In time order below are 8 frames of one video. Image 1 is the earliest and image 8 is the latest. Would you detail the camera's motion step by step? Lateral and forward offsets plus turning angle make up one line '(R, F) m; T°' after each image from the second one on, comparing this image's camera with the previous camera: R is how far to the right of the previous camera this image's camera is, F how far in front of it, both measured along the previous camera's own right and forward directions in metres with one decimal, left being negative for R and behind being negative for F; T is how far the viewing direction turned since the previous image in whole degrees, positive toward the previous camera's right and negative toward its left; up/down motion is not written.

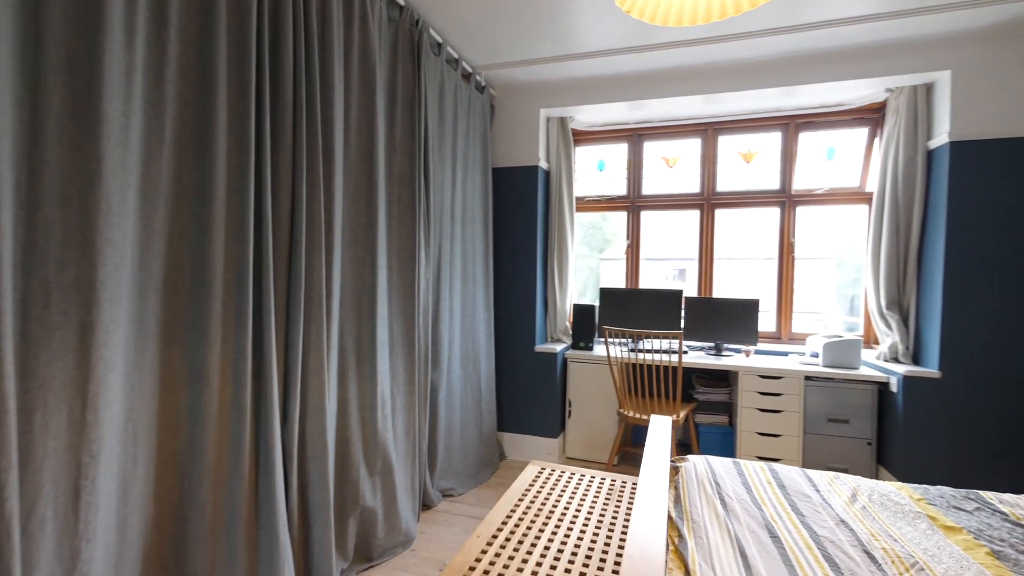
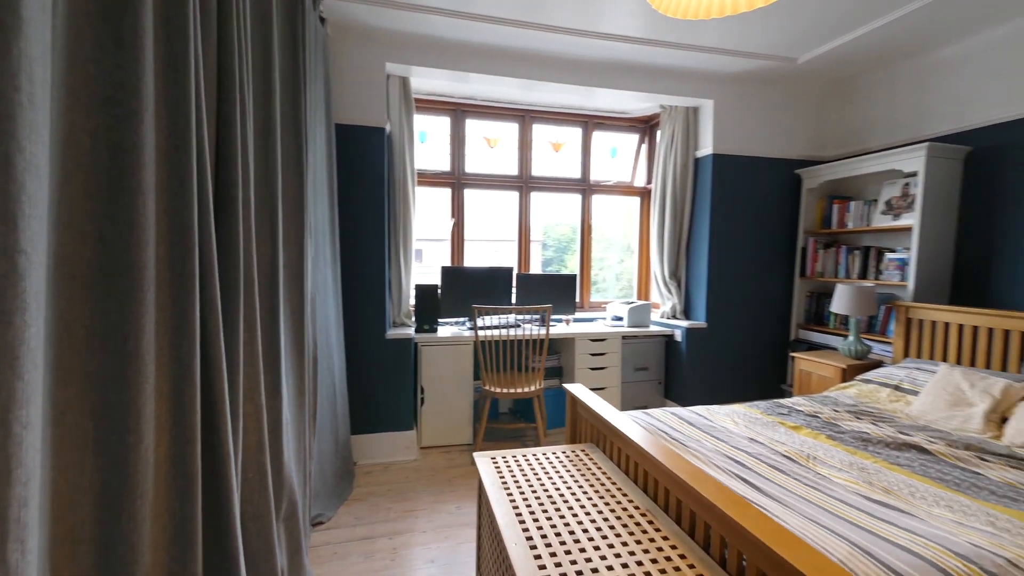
(-0.8, +0.4) m; +33°
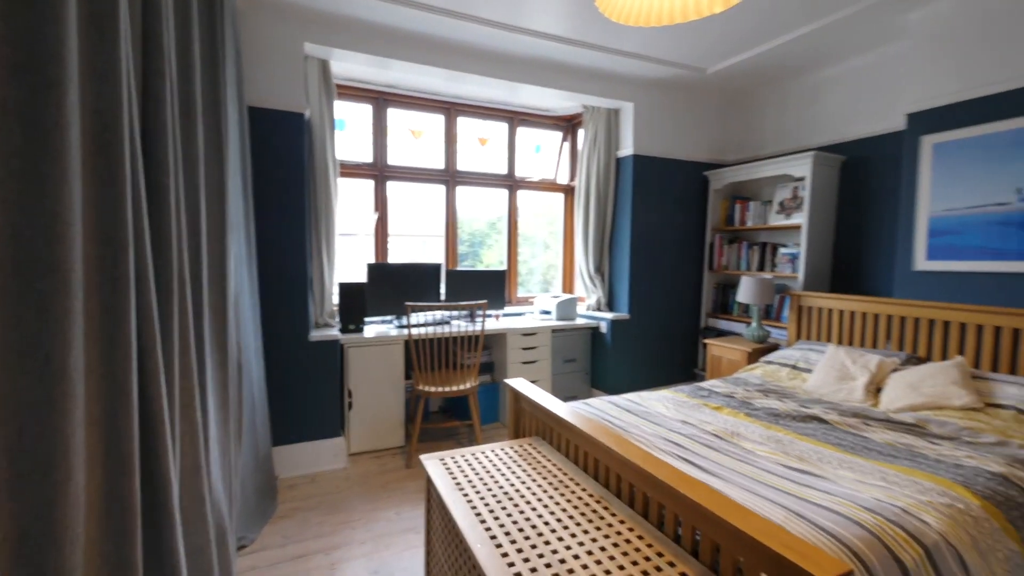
(-0.1, 0.0) m; +11°
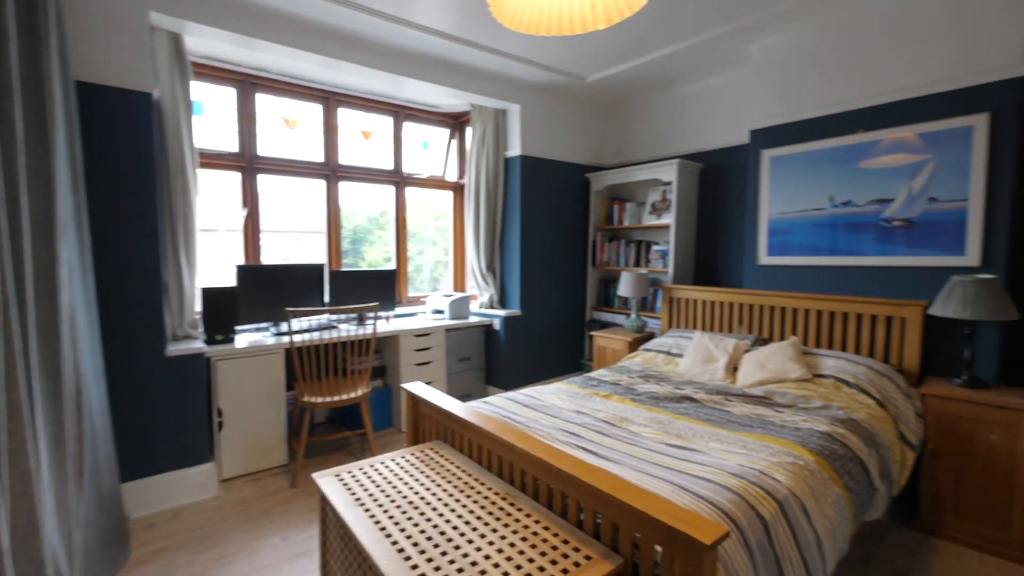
(0.0, 0.0) m; +14°
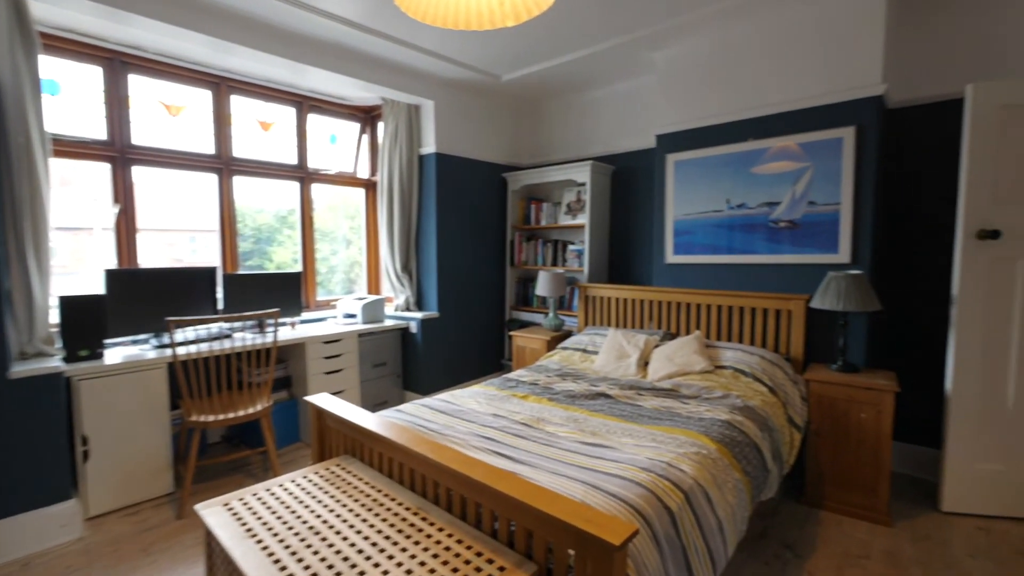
(0.0, +0.1) m; +9°
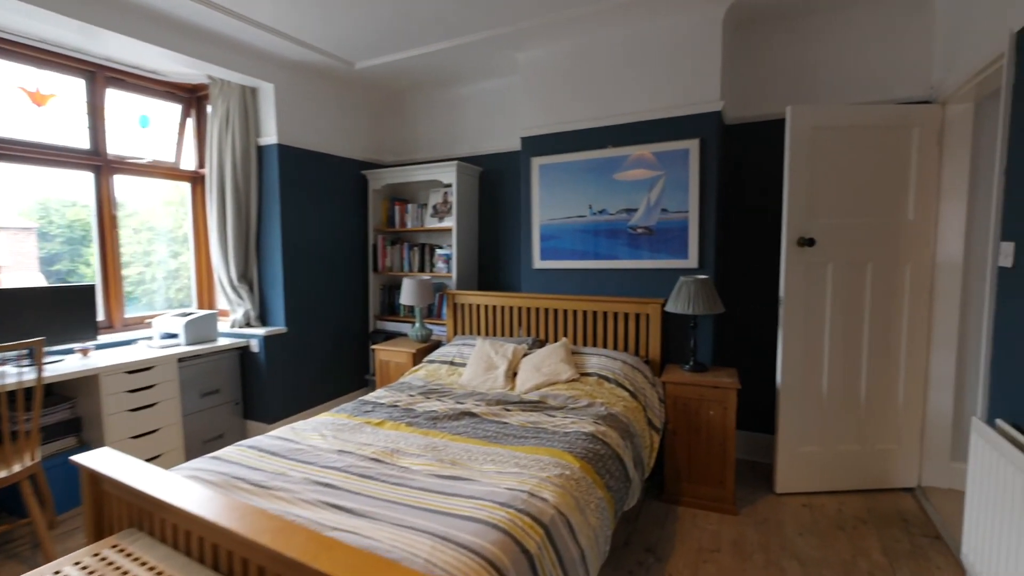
(+0.1, +0.2) m; +14°
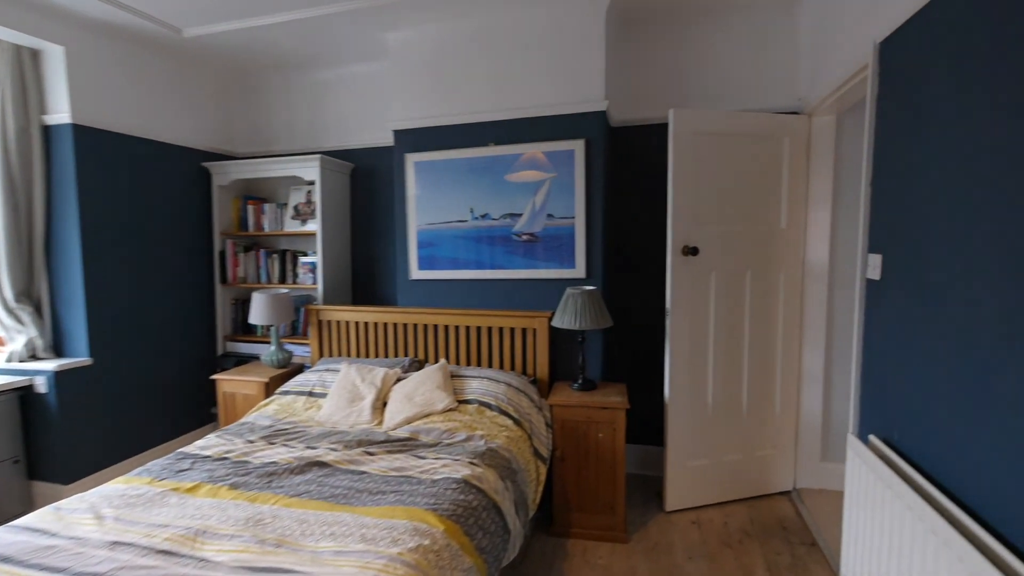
(+0.2, +0.3) m; +11°
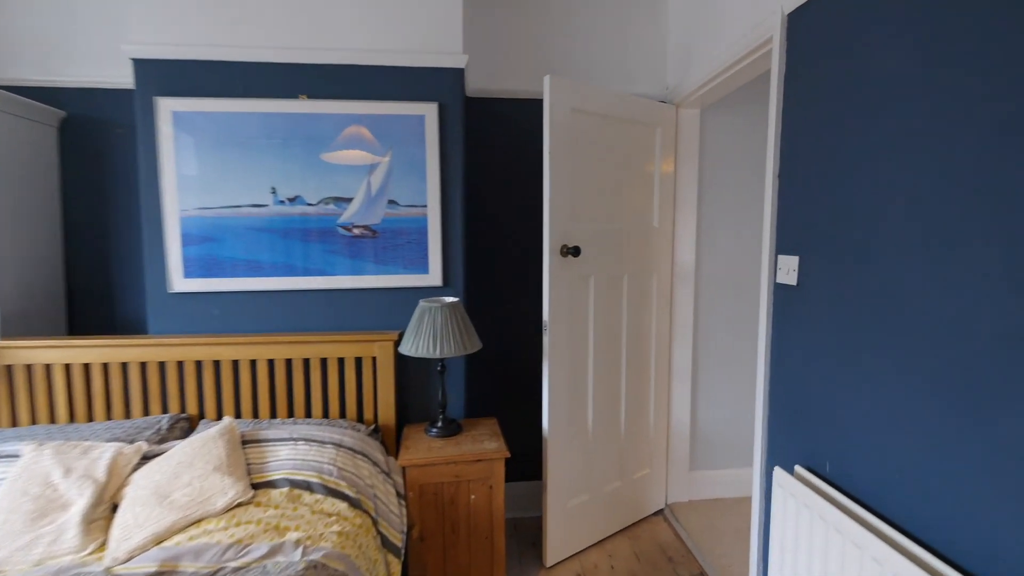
(0.0, +0.6) m; +21°
